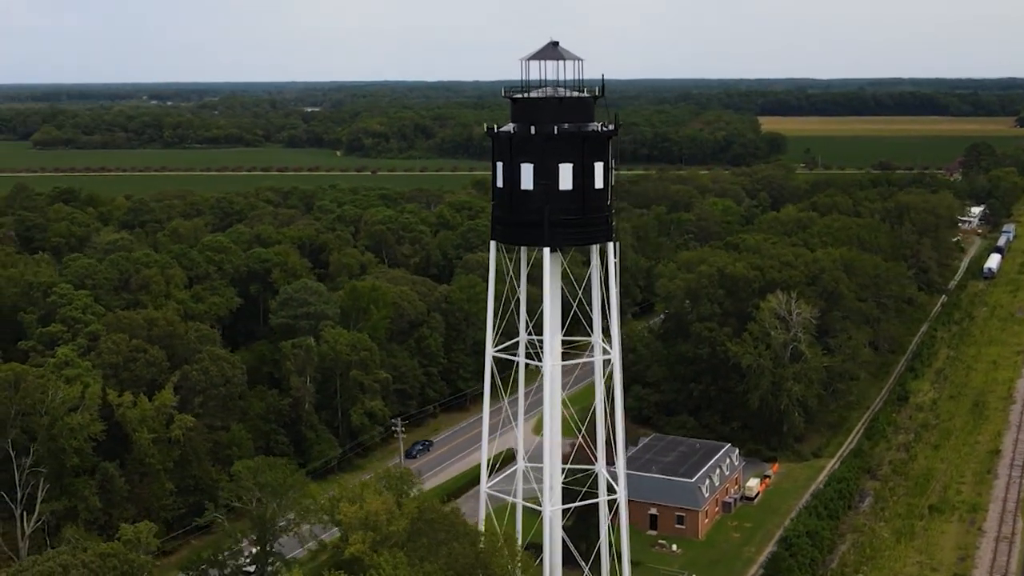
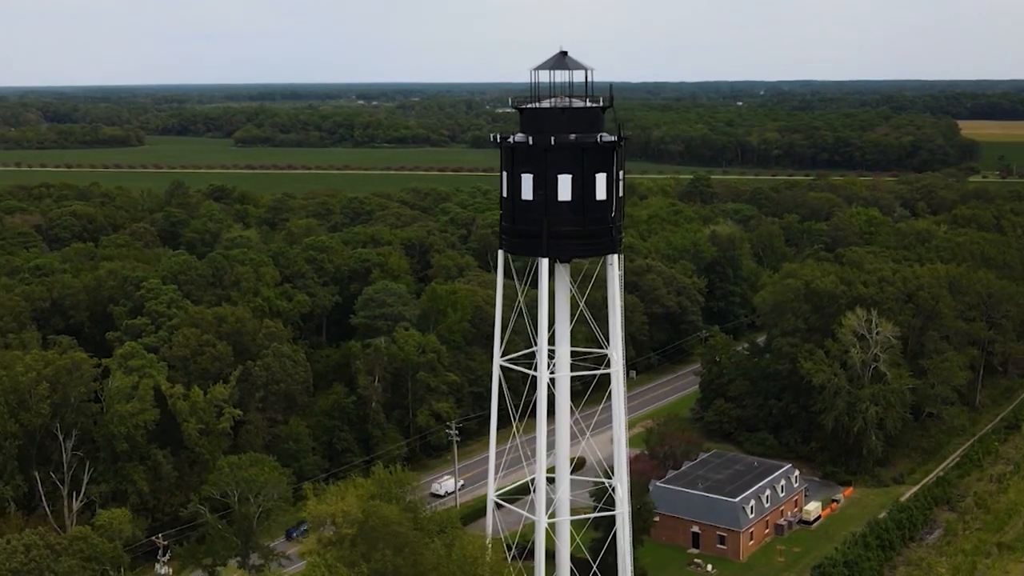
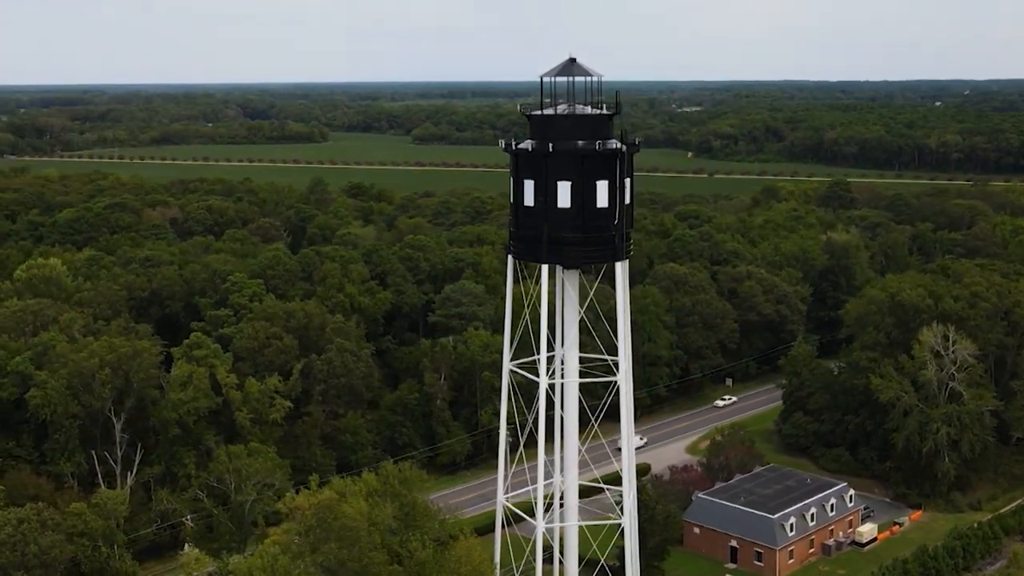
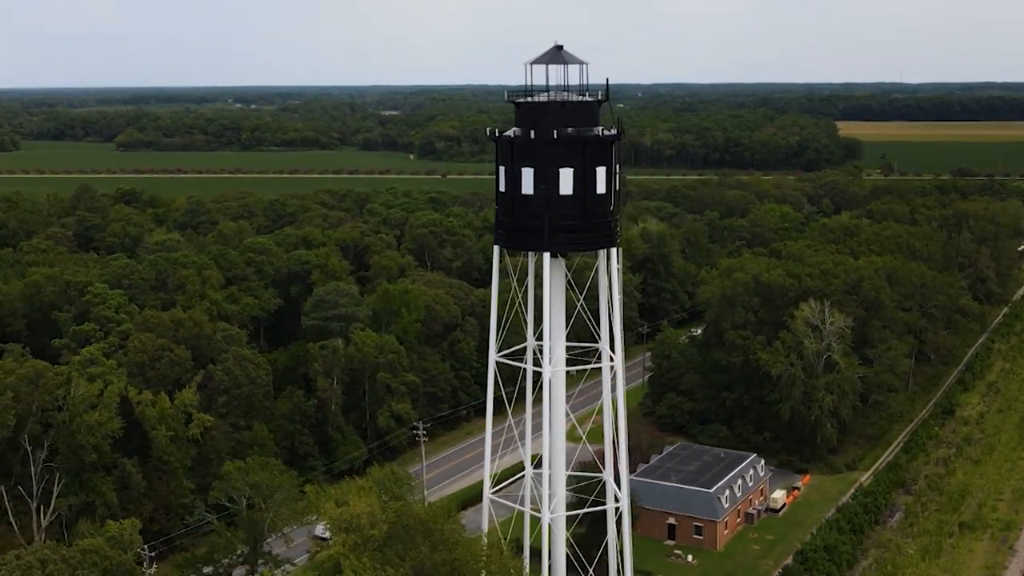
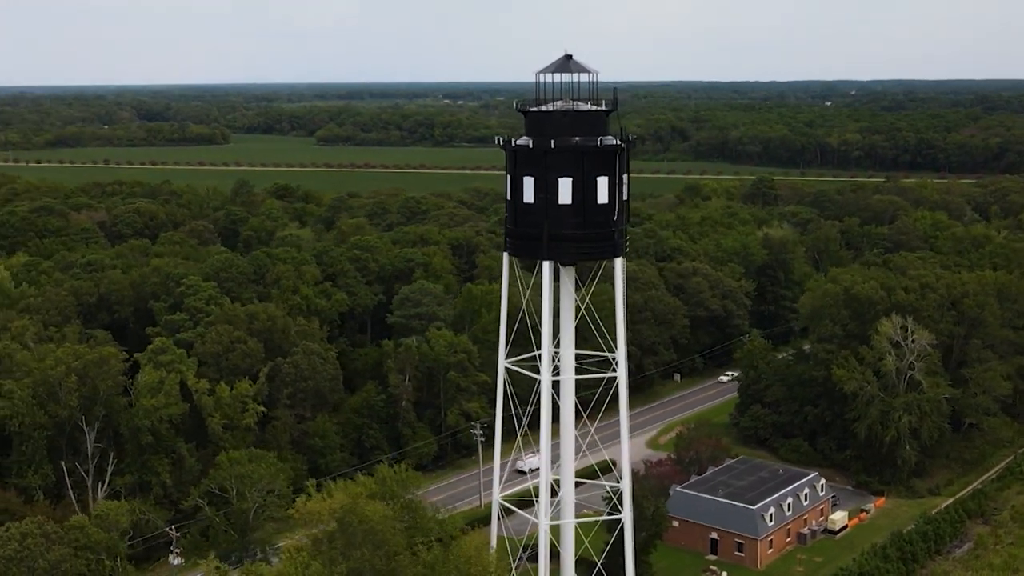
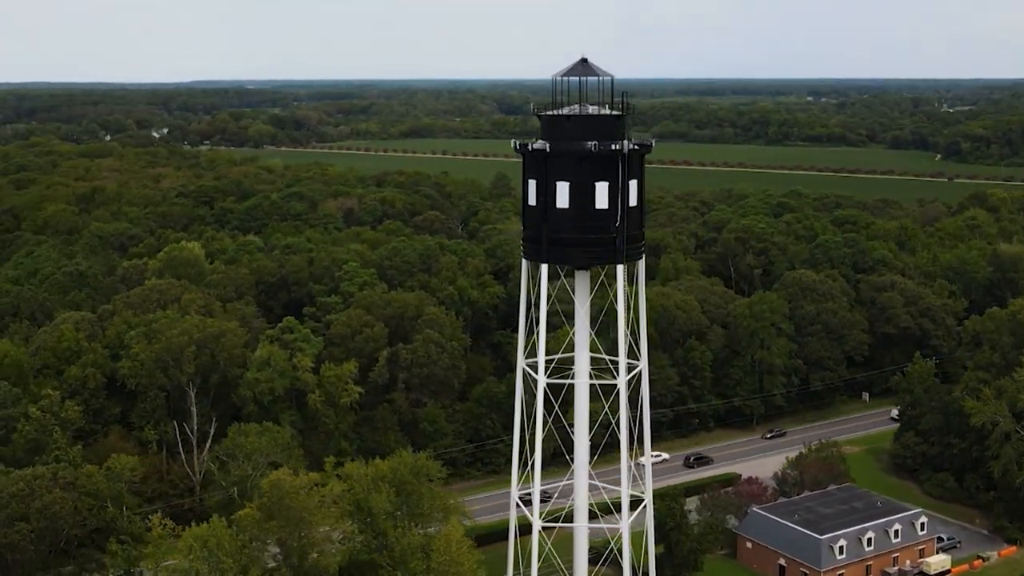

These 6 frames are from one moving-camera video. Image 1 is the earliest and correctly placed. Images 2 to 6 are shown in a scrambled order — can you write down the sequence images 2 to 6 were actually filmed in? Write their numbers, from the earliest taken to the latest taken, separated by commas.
4, 2, 5, 3, 6
